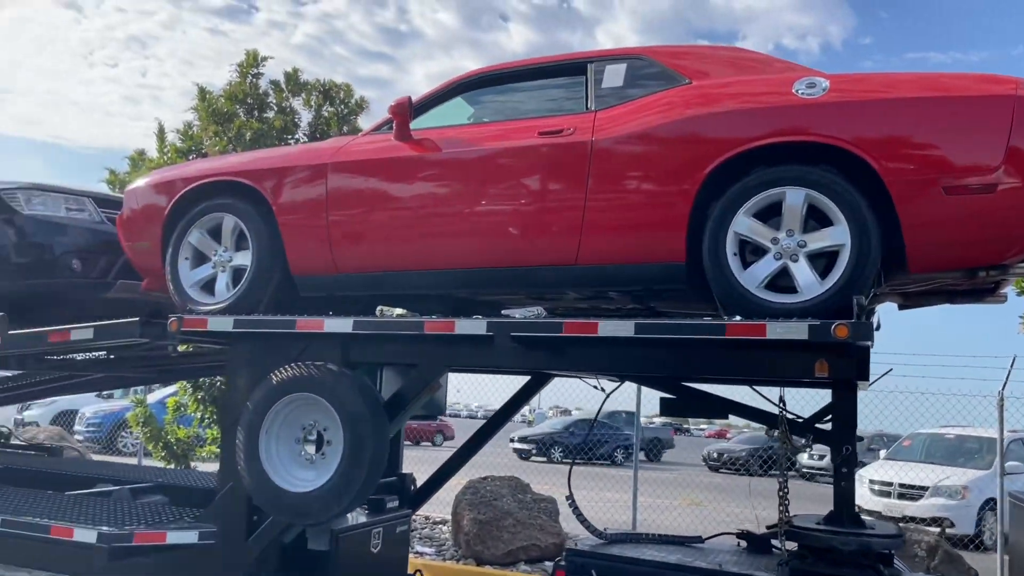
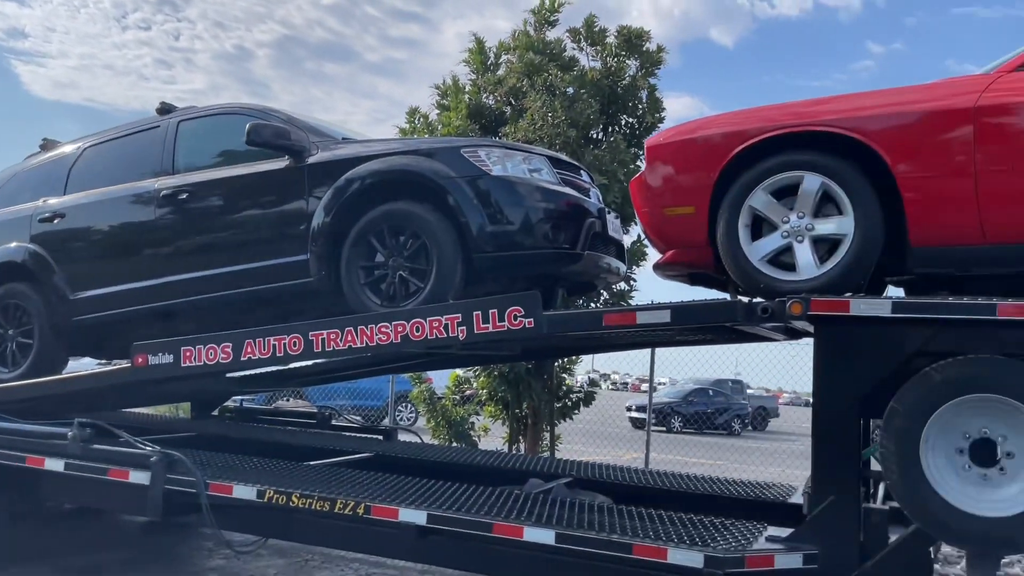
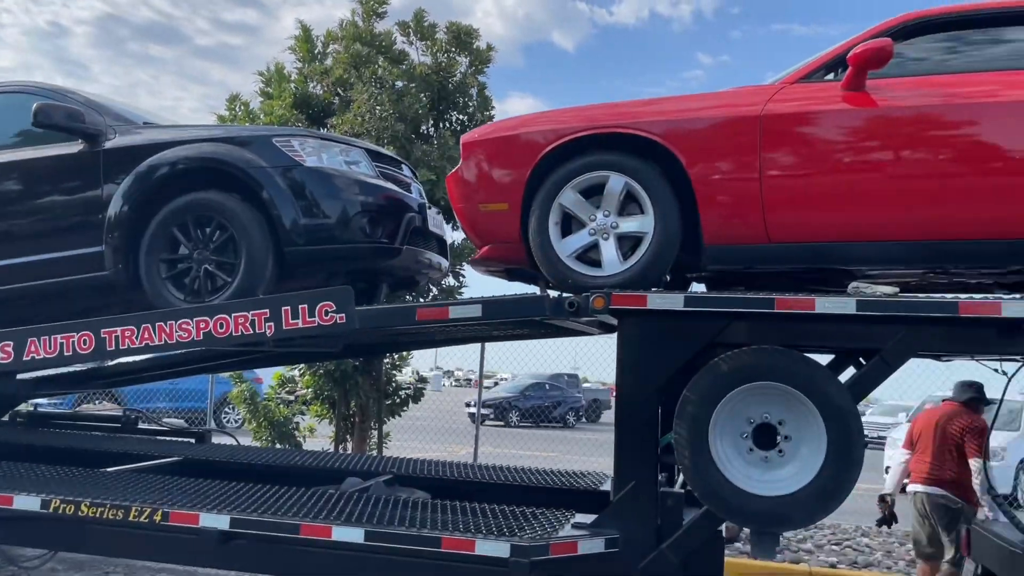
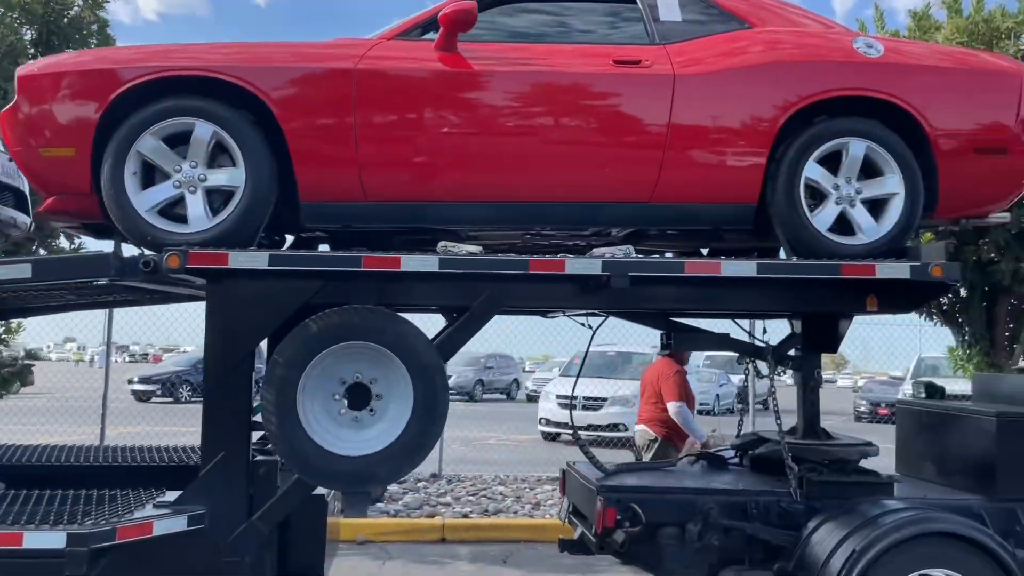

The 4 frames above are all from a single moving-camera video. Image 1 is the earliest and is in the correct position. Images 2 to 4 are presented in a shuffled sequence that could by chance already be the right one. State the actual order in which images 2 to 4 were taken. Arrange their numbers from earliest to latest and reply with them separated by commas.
2, 3, 4
